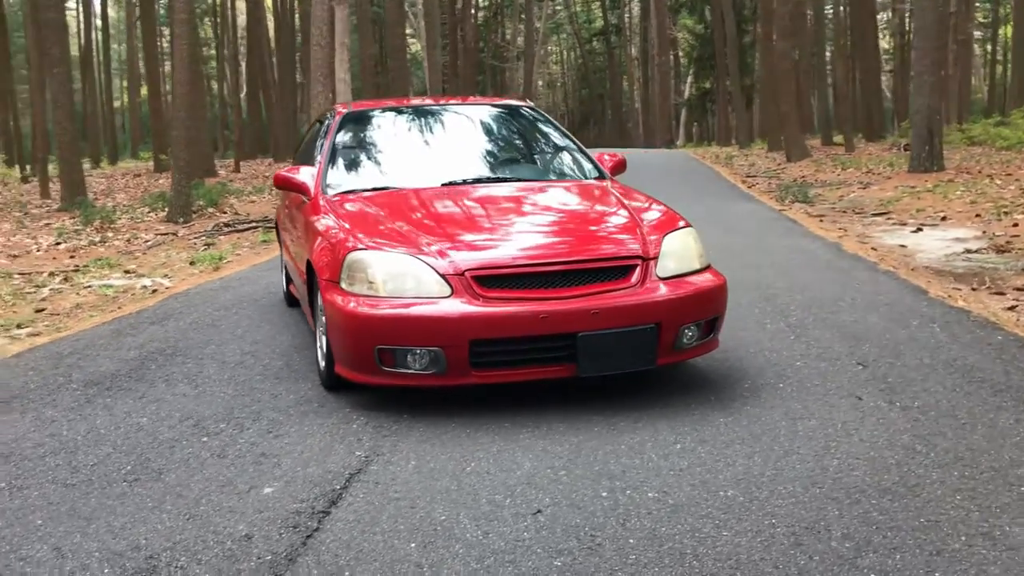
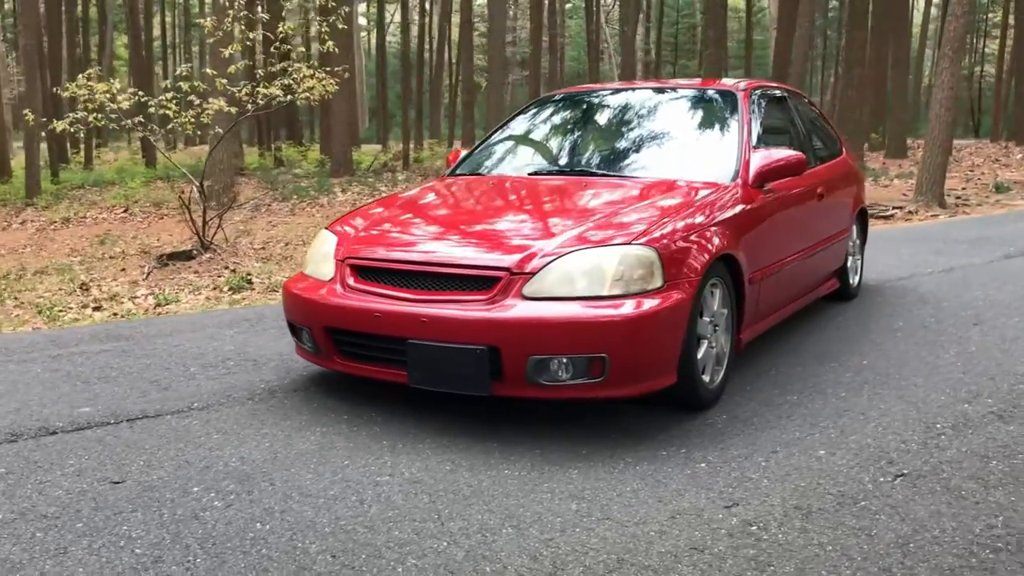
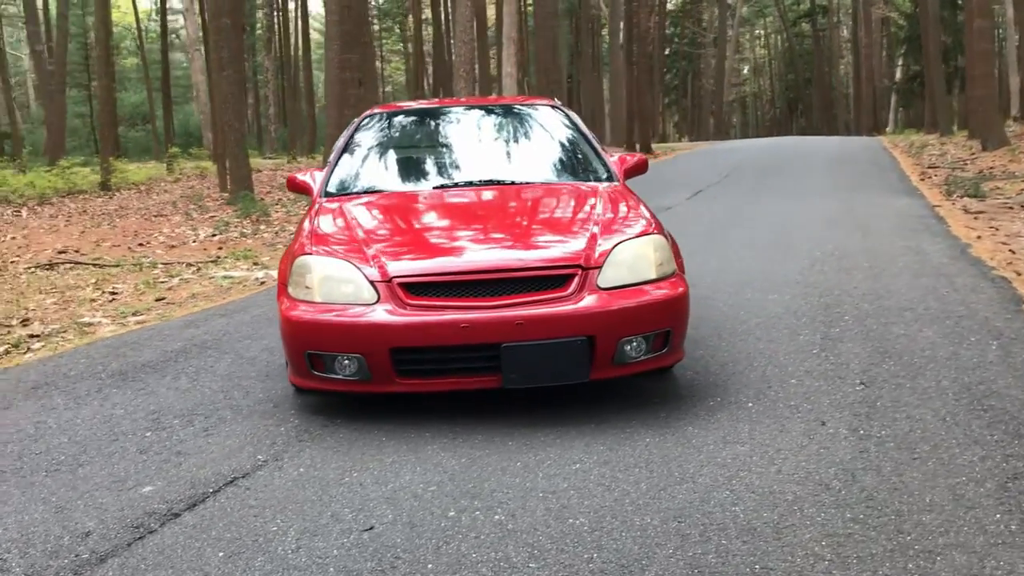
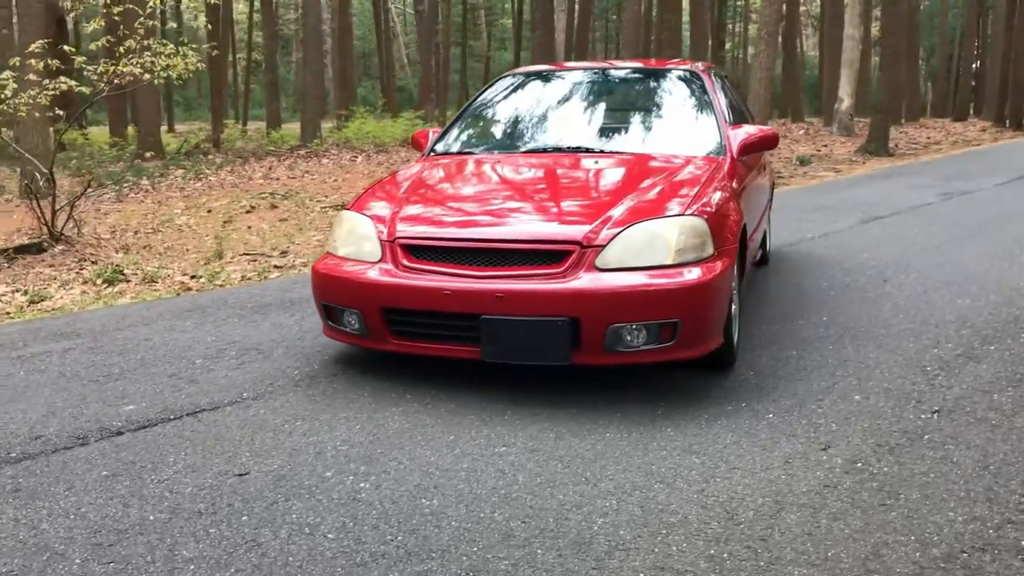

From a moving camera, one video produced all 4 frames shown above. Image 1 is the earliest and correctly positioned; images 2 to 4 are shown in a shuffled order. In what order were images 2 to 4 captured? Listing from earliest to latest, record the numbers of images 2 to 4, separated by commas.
3, 4, 2
